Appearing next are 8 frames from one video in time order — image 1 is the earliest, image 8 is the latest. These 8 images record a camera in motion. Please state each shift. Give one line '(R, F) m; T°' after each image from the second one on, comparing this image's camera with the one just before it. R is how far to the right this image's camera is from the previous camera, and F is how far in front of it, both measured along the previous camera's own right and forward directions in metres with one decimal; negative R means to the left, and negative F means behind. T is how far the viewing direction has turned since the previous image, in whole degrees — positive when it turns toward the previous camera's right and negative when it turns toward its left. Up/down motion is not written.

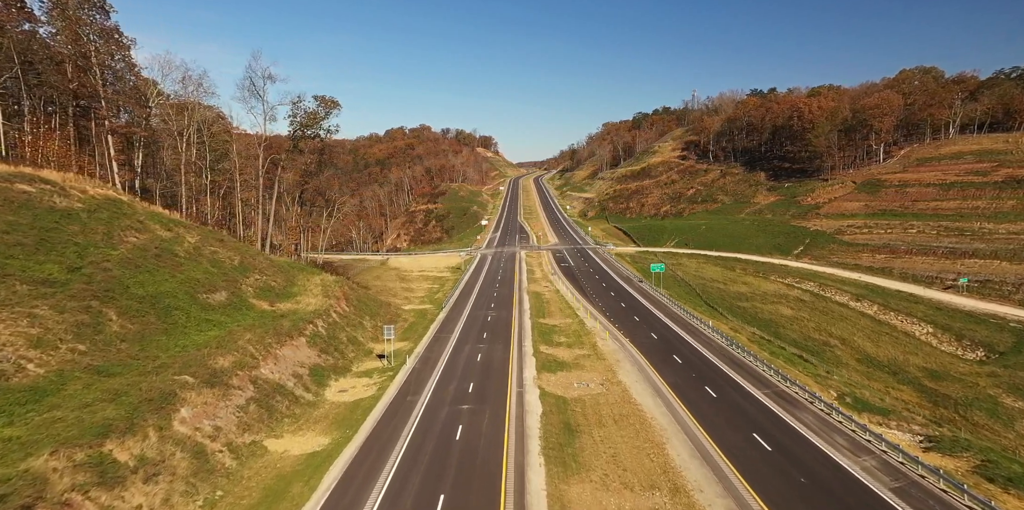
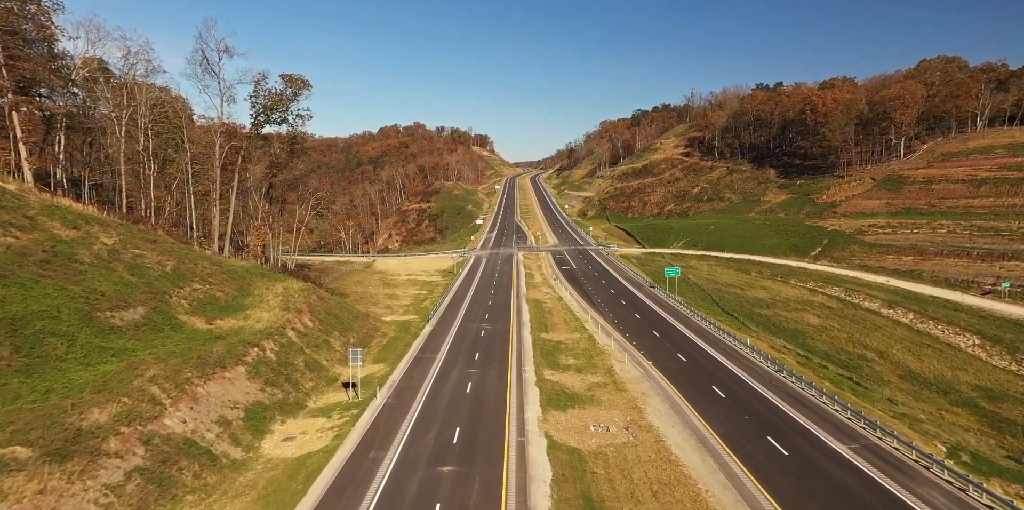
(-0.1, +8.9) m; 0°
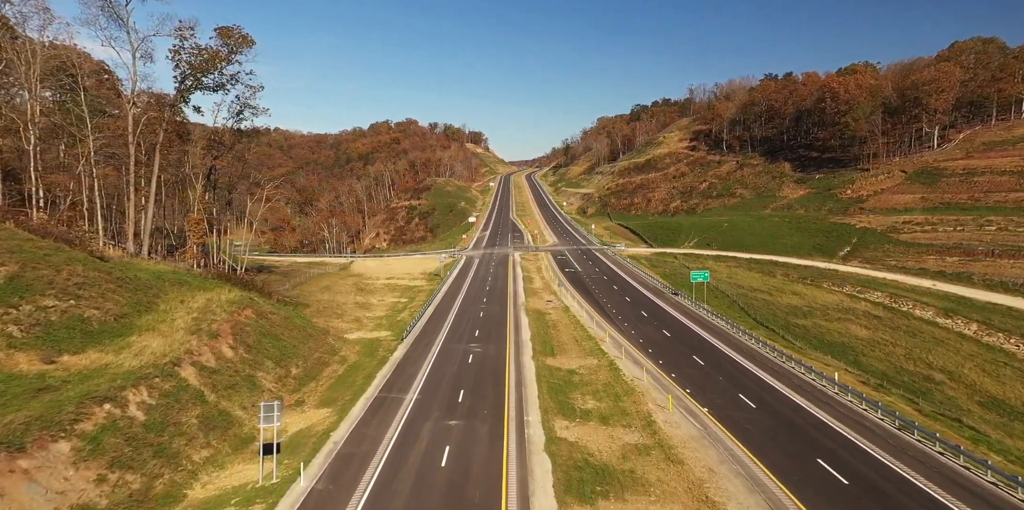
(-0.1, +12.1) m; 0°
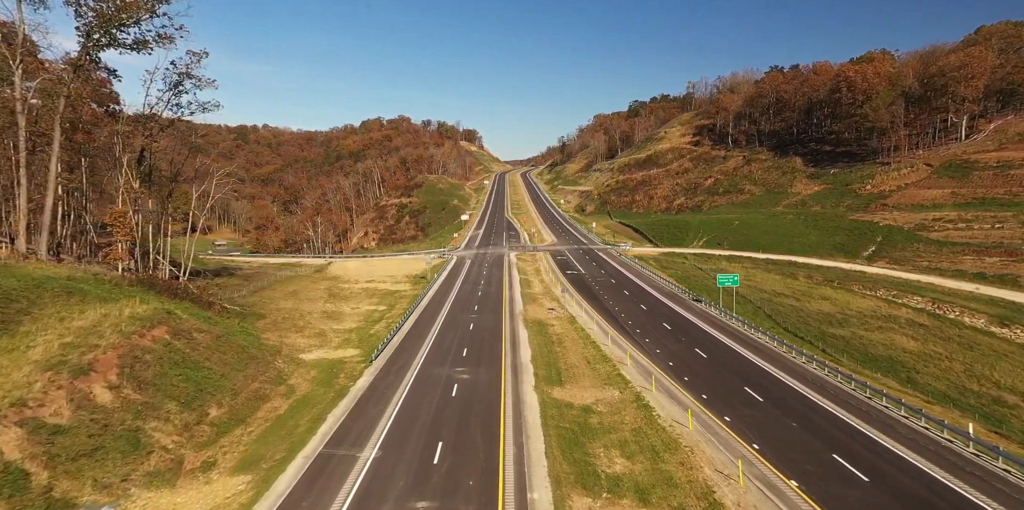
(-0.1, +9.2) m; 0°
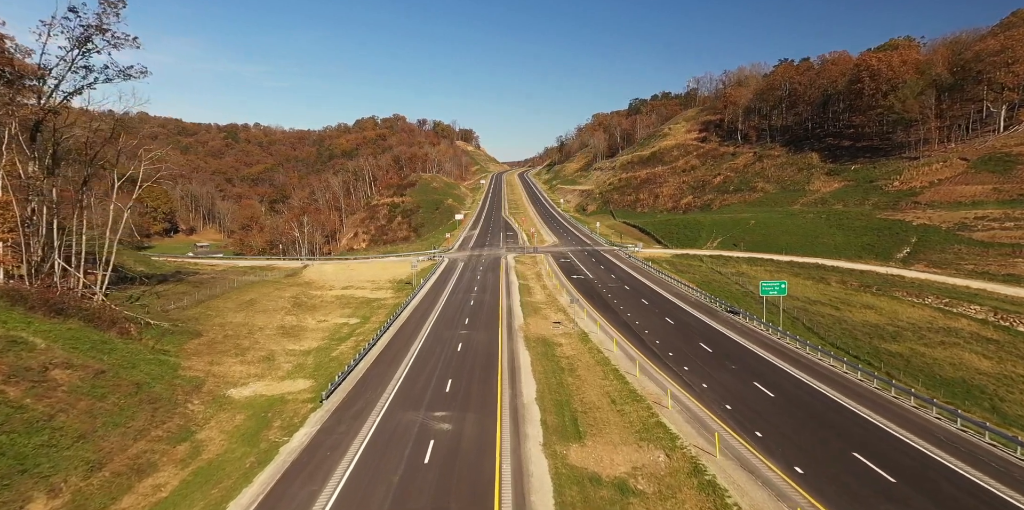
(-0.1, +9.5) m; 0°
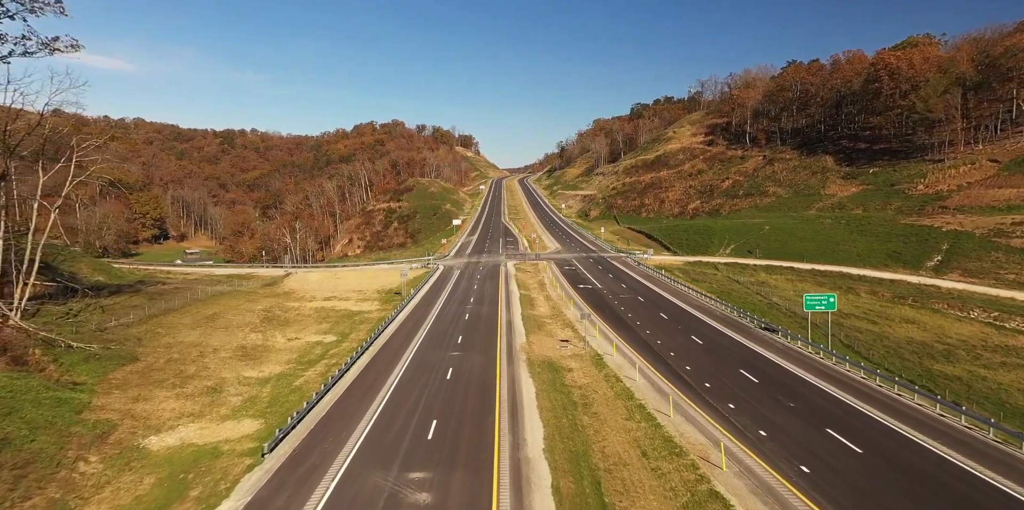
(-0.1, +6.5) m; 0°
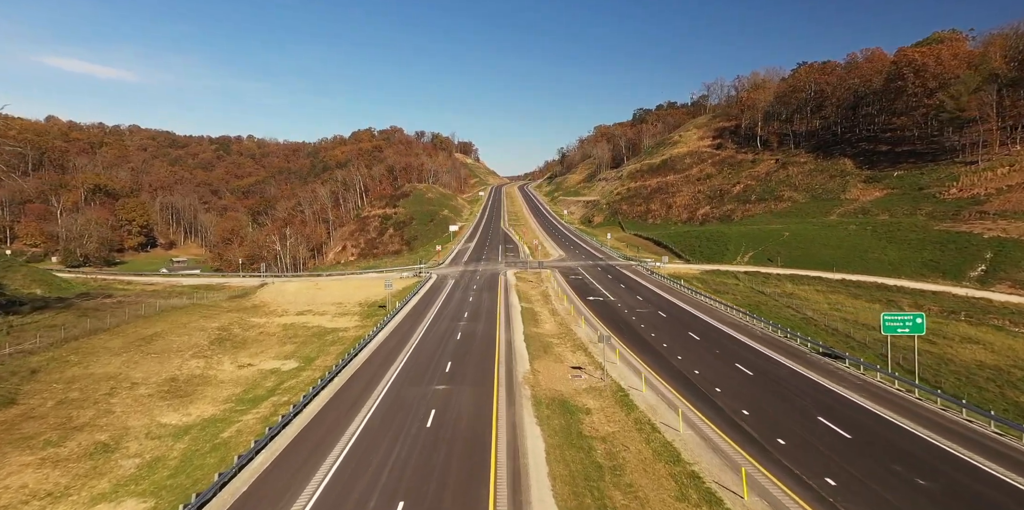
(-0.1, +7.7) m; 0°
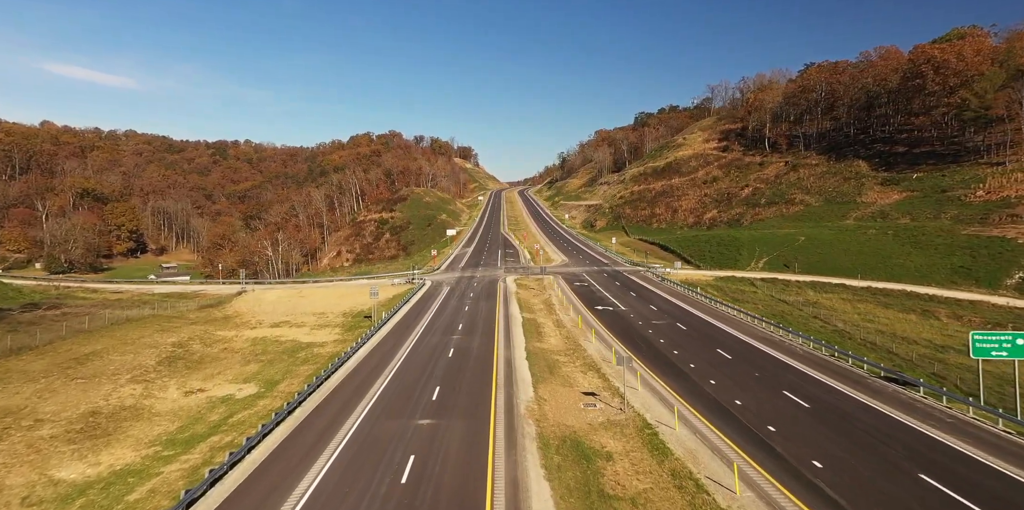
(0.0, +5.6) m; 0°
